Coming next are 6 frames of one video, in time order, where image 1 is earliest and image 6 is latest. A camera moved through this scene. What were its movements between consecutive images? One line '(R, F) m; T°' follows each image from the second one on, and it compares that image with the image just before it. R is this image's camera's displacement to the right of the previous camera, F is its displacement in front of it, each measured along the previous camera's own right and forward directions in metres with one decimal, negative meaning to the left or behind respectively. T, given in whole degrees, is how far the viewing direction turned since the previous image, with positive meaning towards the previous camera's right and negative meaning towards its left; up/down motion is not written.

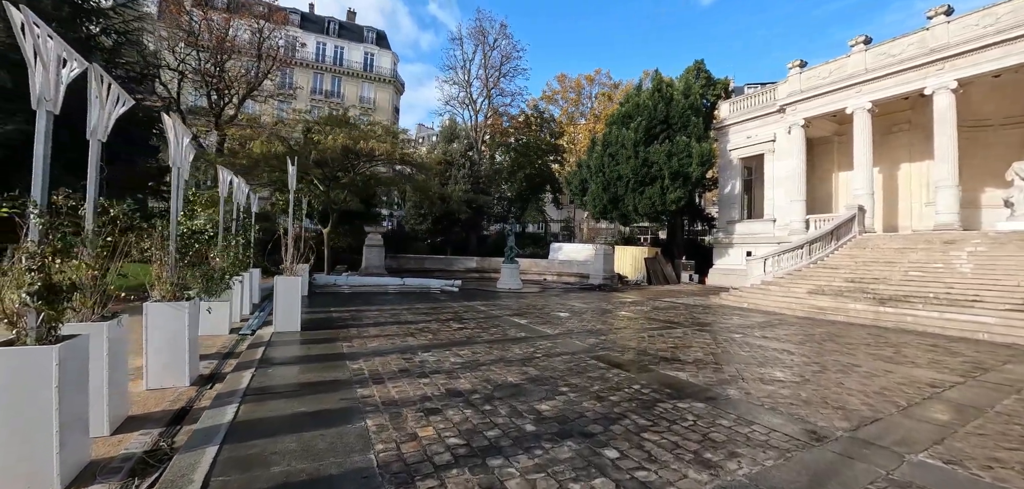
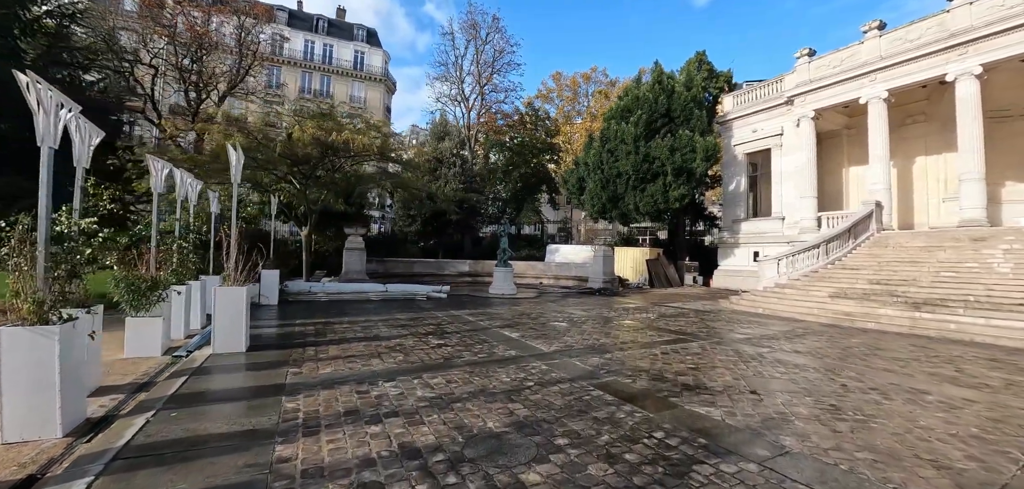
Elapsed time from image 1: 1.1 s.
(+0.2, +1.1) m; 0°
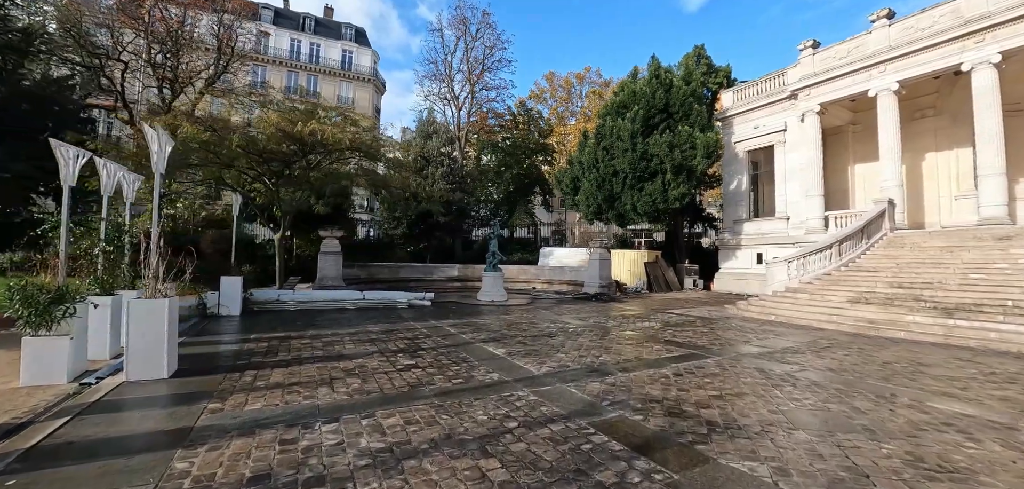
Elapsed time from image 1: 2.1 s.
(+0.2, +1.0) m; +1°
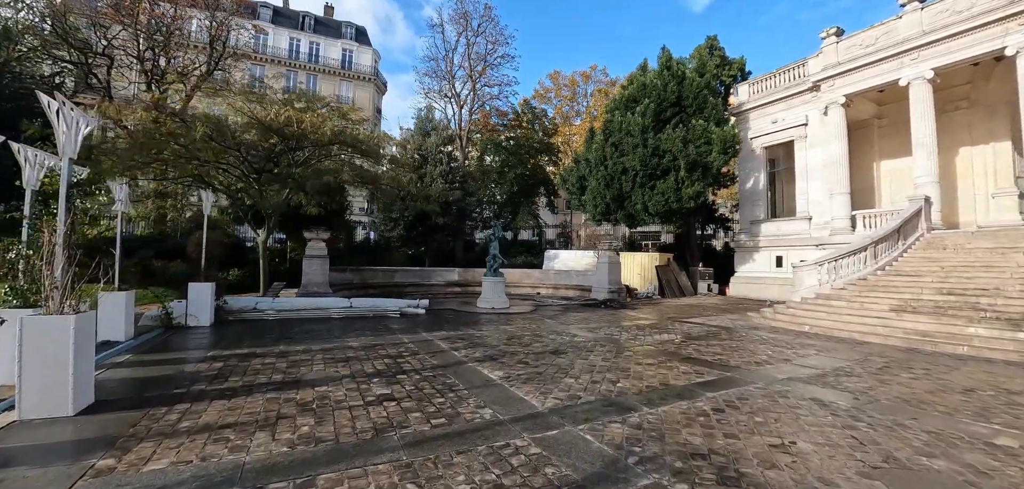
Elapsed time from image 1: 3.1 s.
(+0.1, +1.0) m; -1°
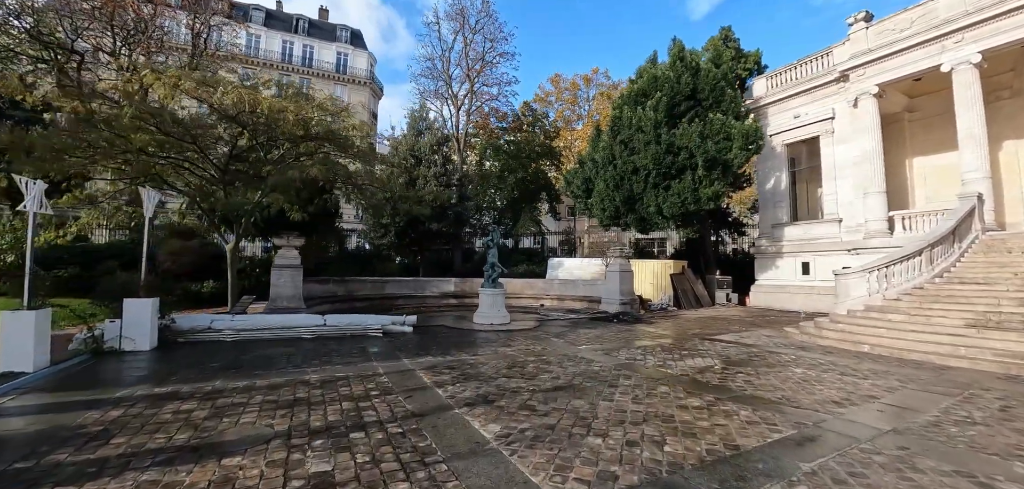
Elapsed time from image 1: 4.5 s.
(0.0, +1.4) m; 0°
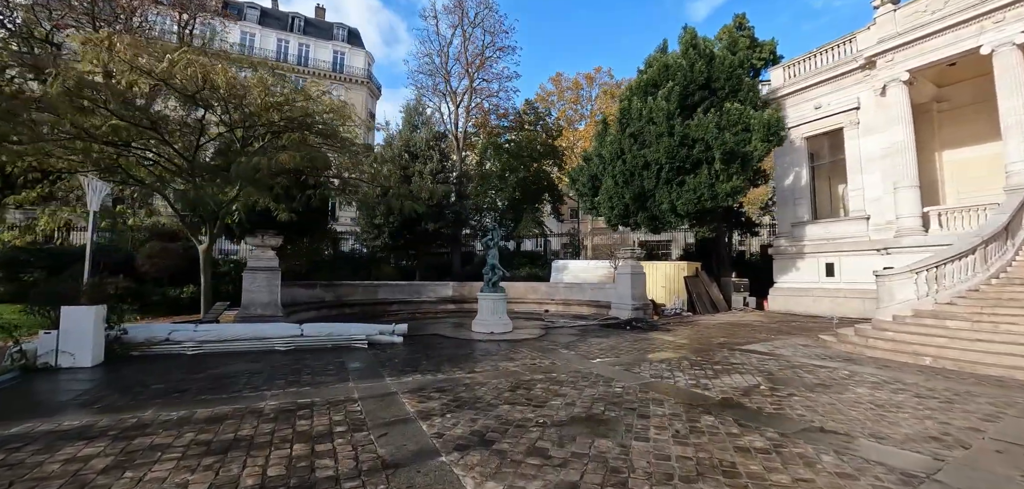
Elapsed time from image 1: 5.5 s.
(0.0, +1.0) m; 0°
